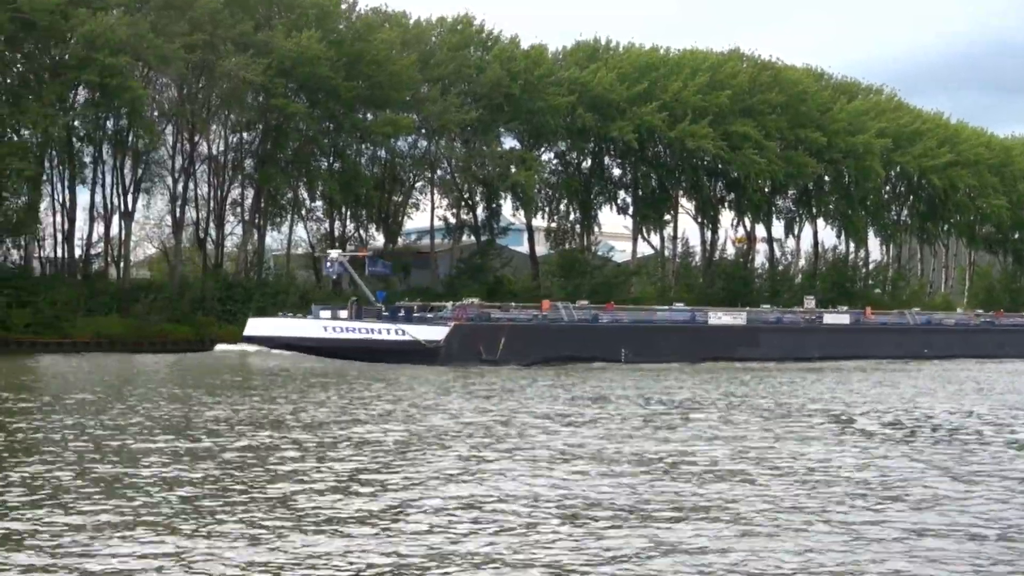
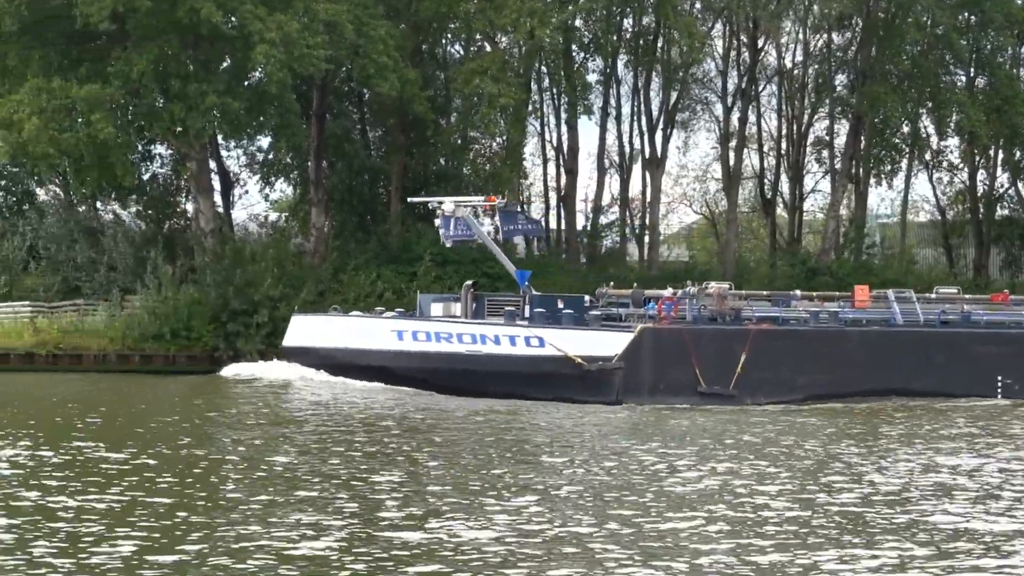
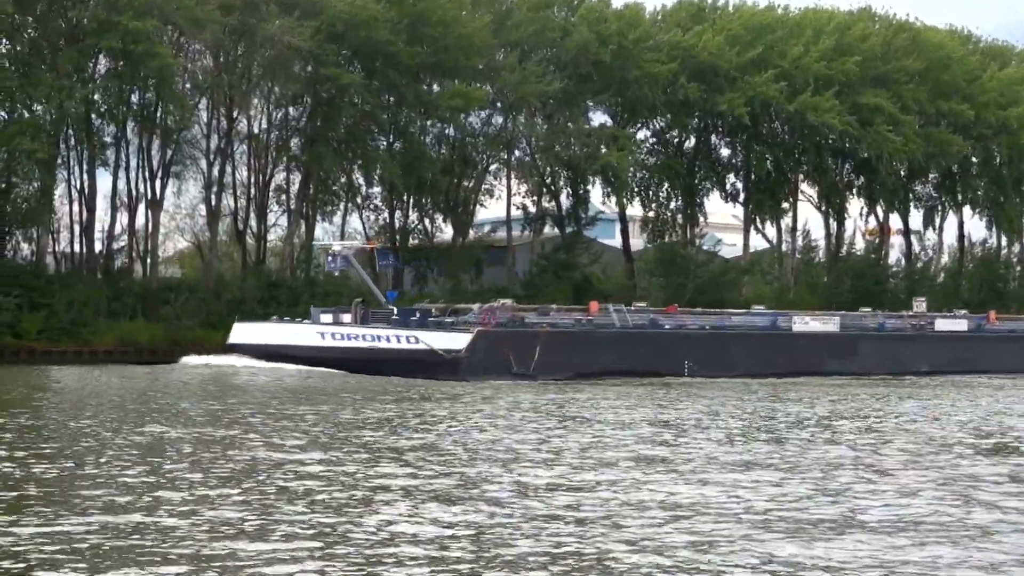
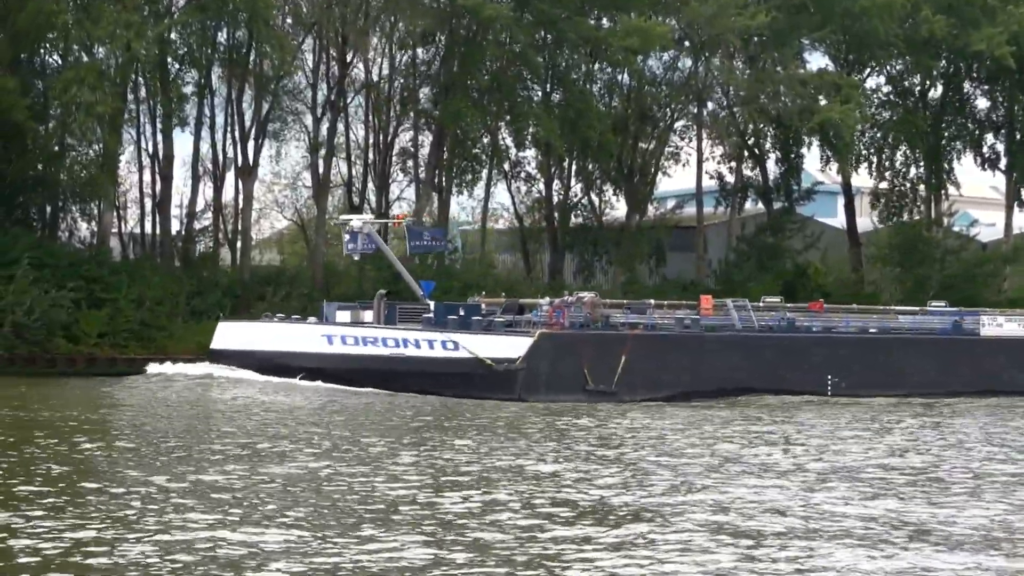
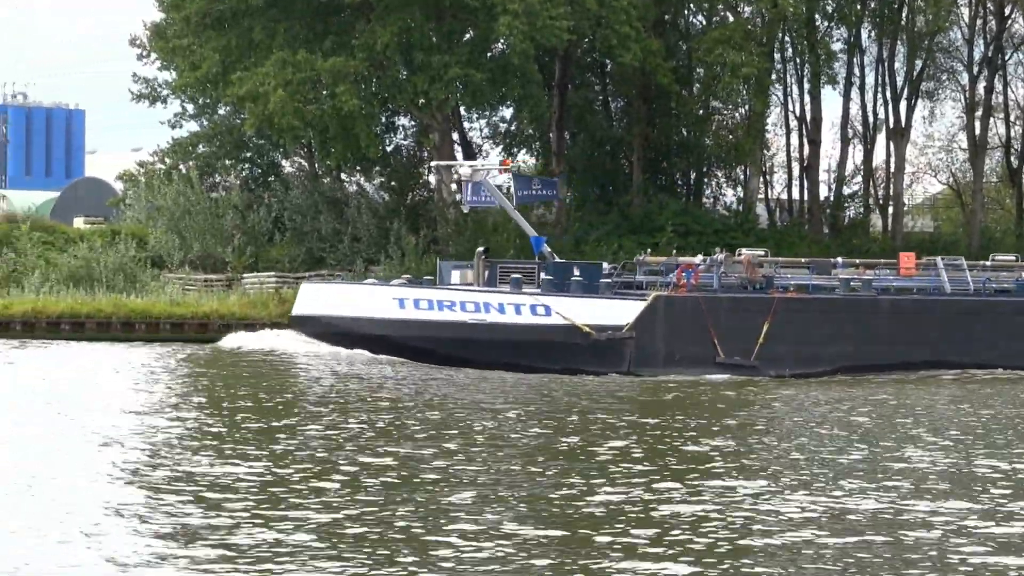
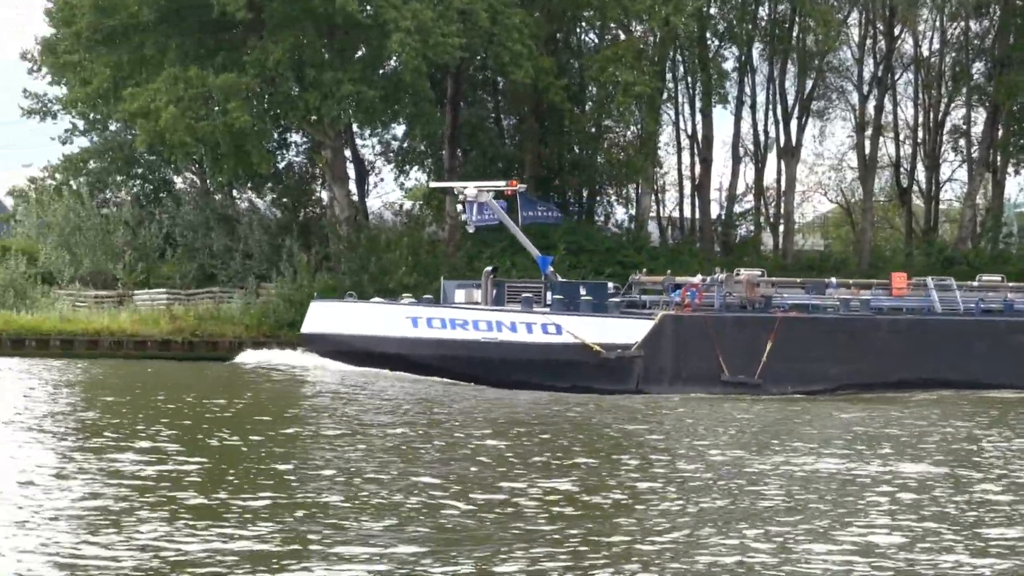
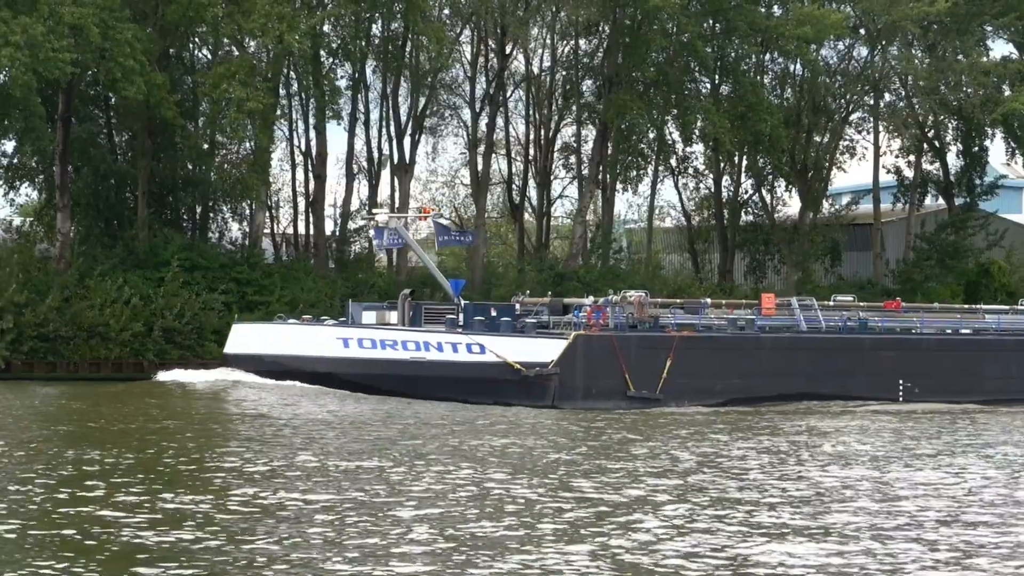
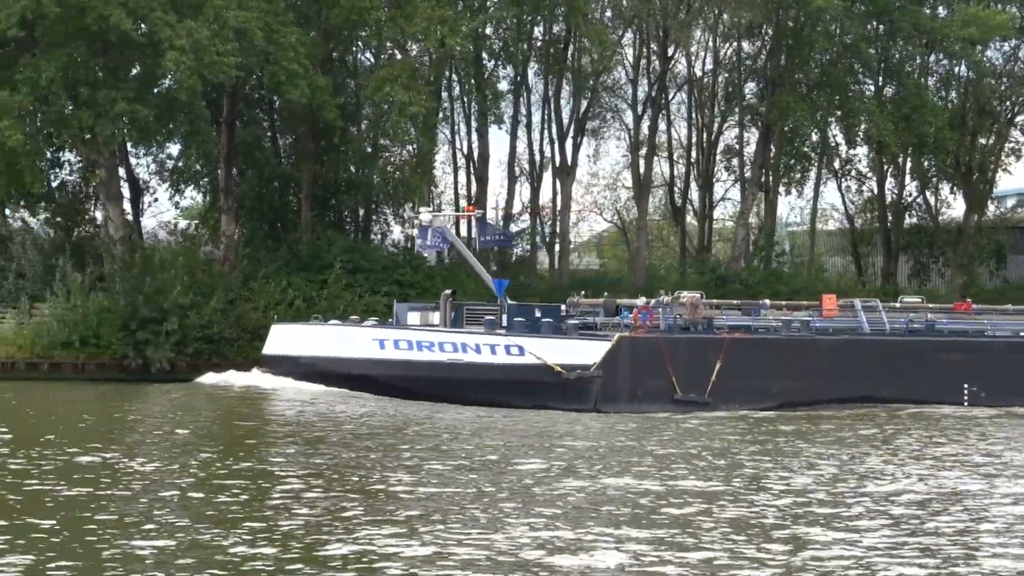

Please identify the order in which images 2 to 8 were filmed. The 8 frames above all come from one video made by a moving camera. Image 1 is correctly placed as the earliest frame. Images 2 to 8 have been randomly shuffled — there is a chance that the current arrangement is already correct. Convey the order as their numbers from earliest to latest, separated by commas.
3, 4, 7, 8, 2, 6, 5
